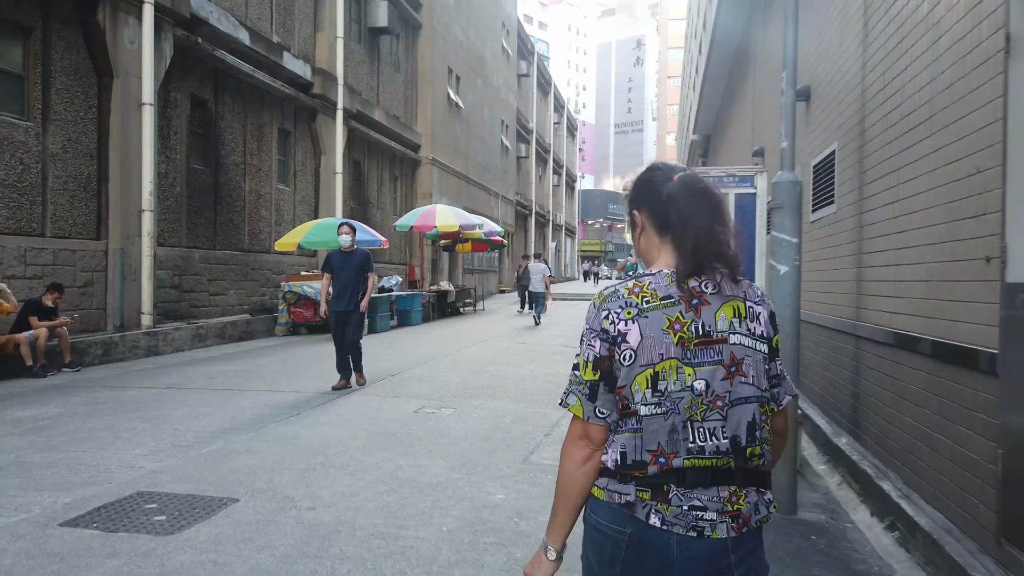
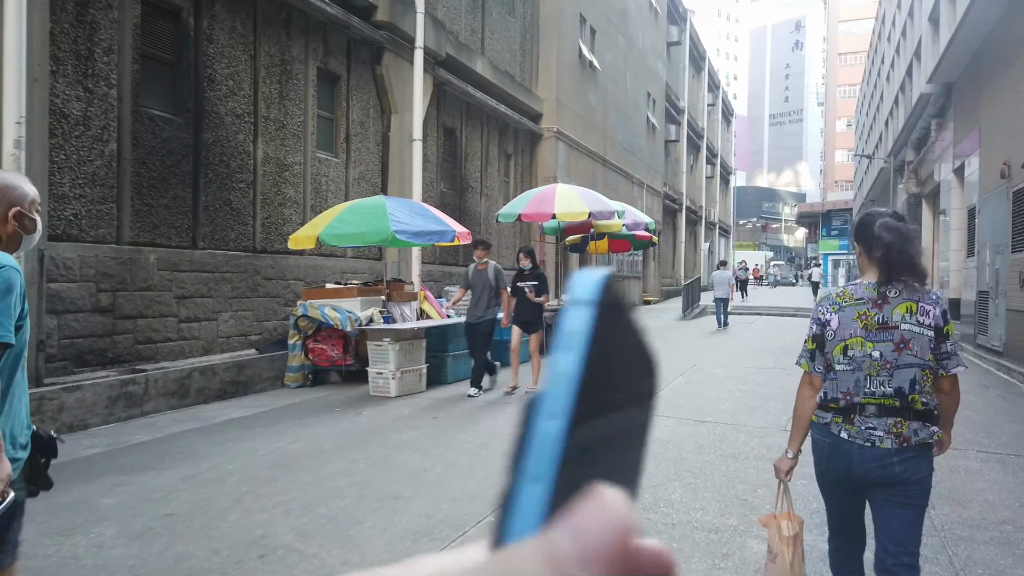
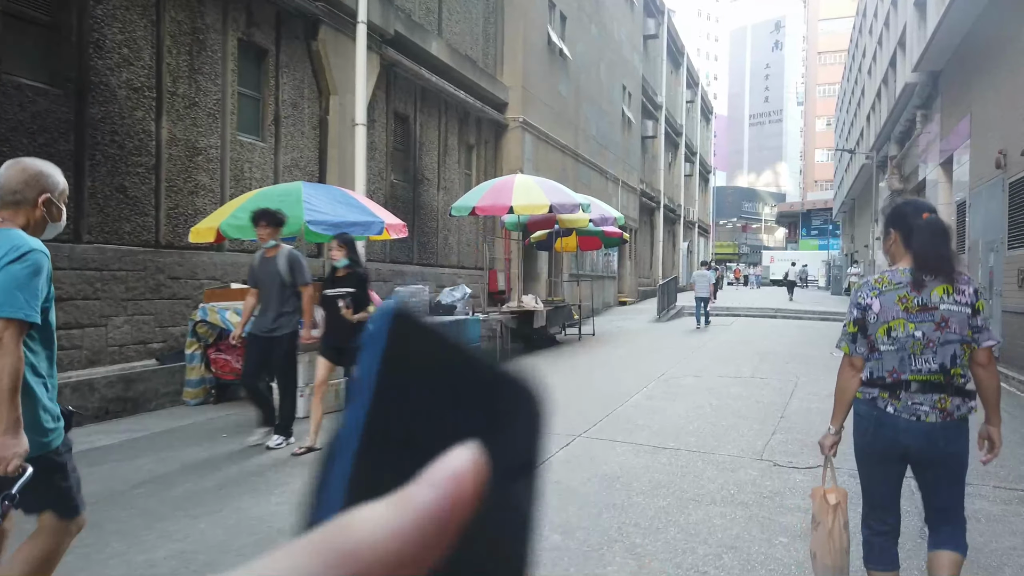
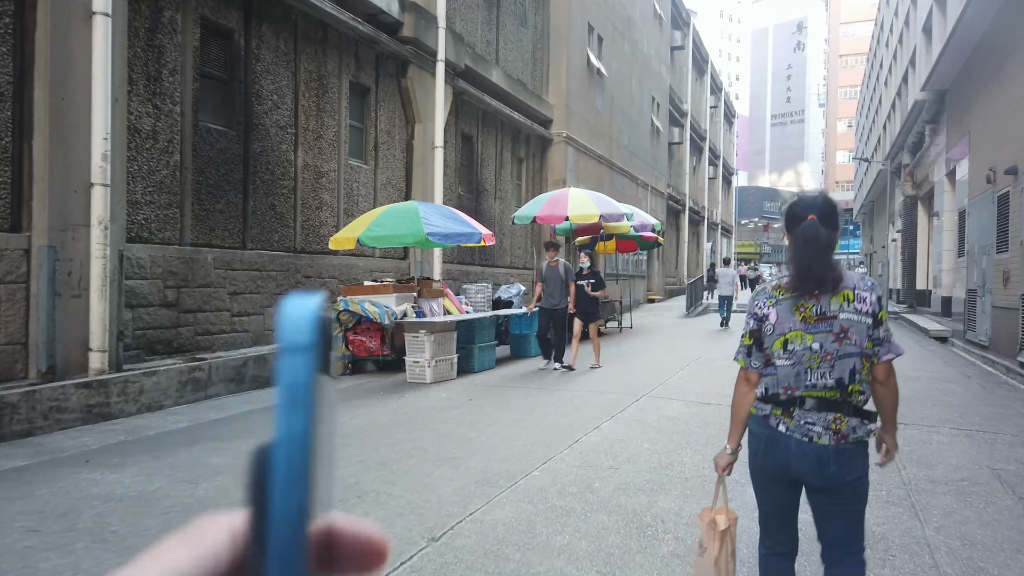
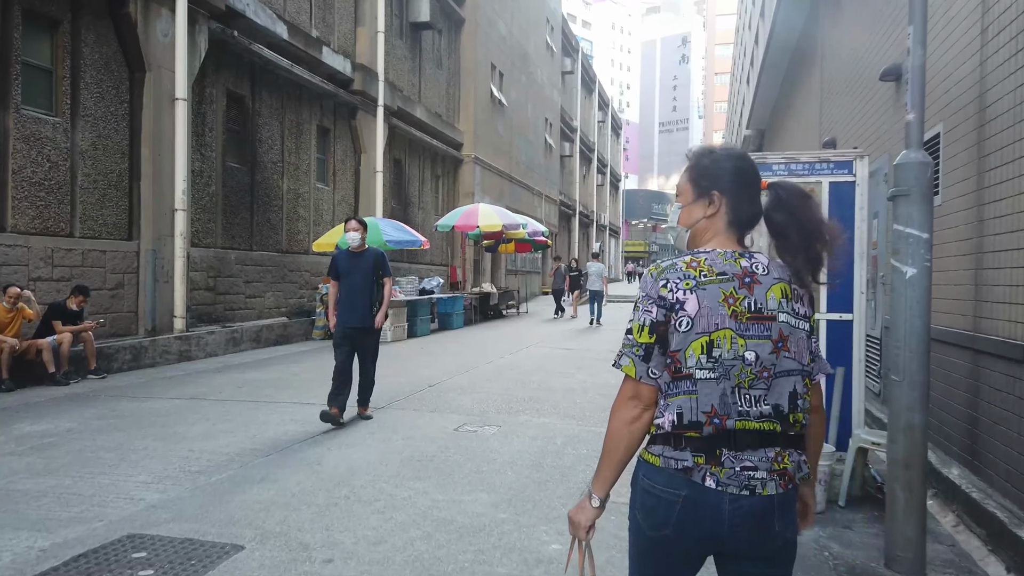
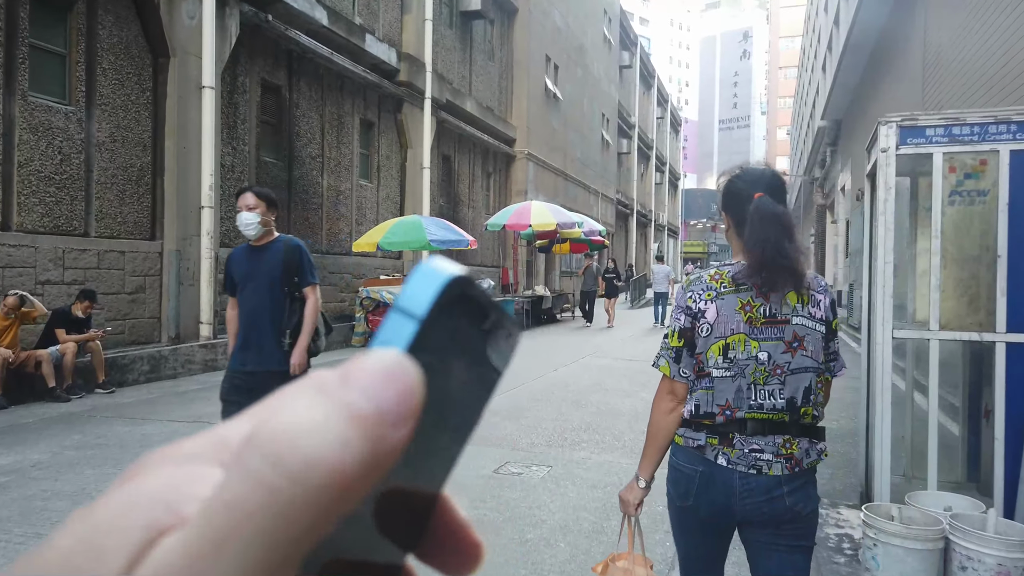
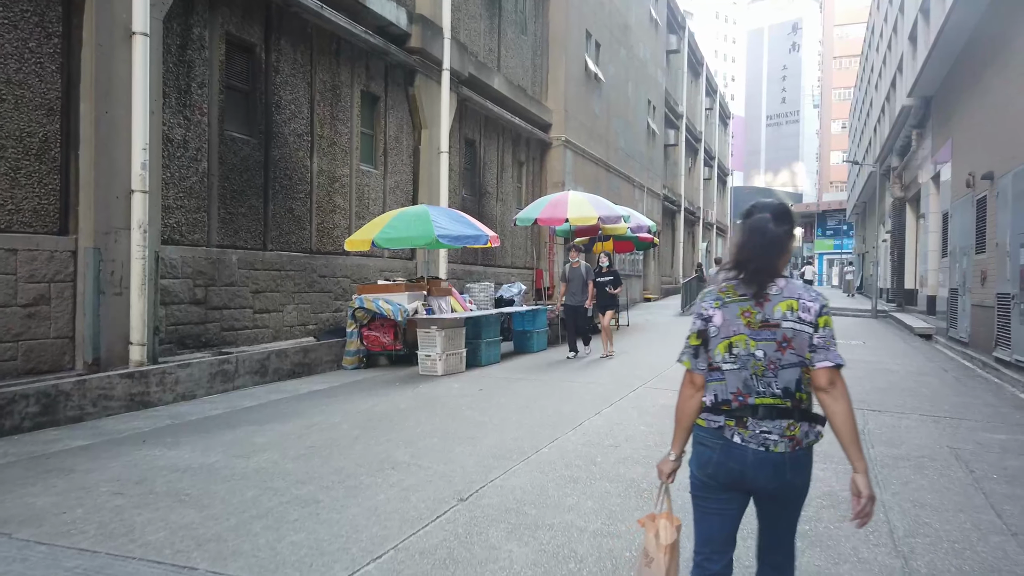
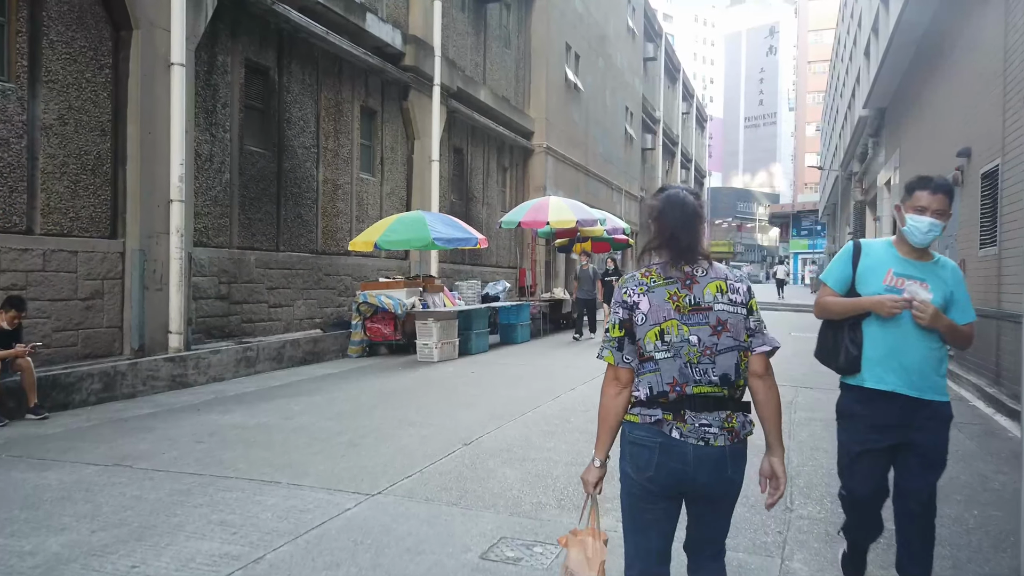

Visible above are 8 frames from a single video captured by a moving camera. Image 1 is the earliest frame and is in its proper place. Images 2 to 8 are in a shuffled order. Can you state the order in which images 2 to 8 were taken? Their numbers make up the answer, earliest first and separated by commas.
5, 6, 8, 7, 4, 2, 3
